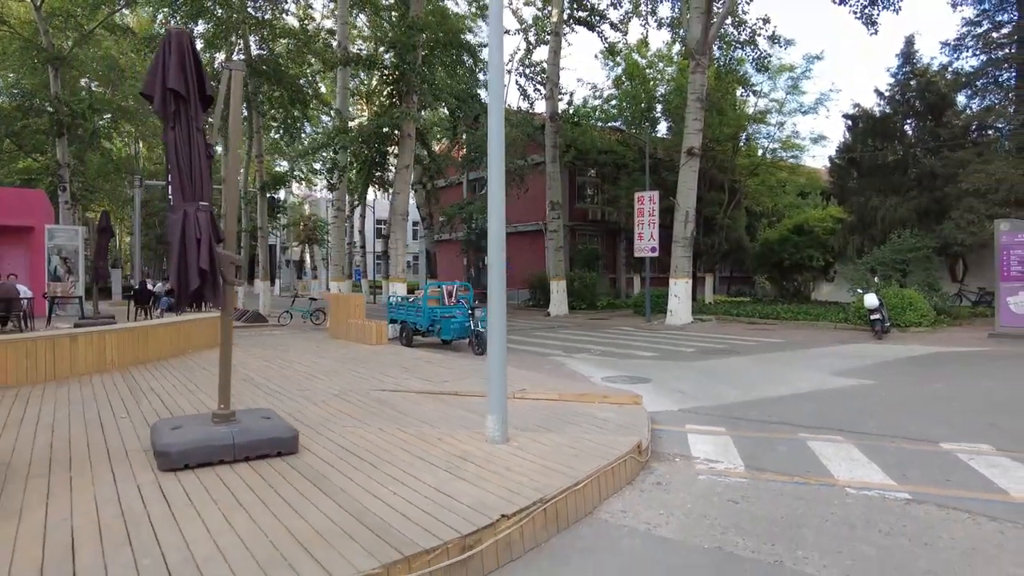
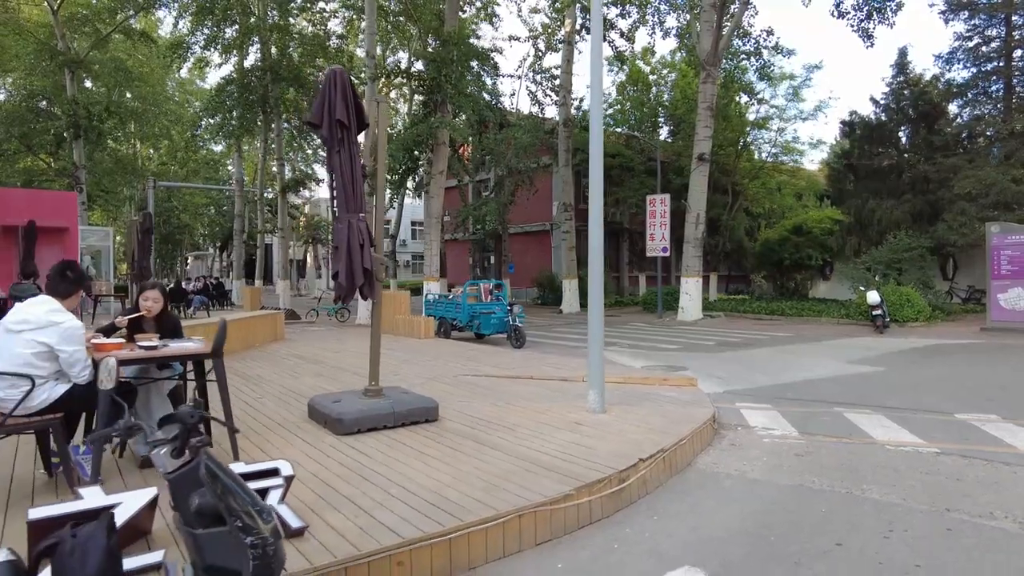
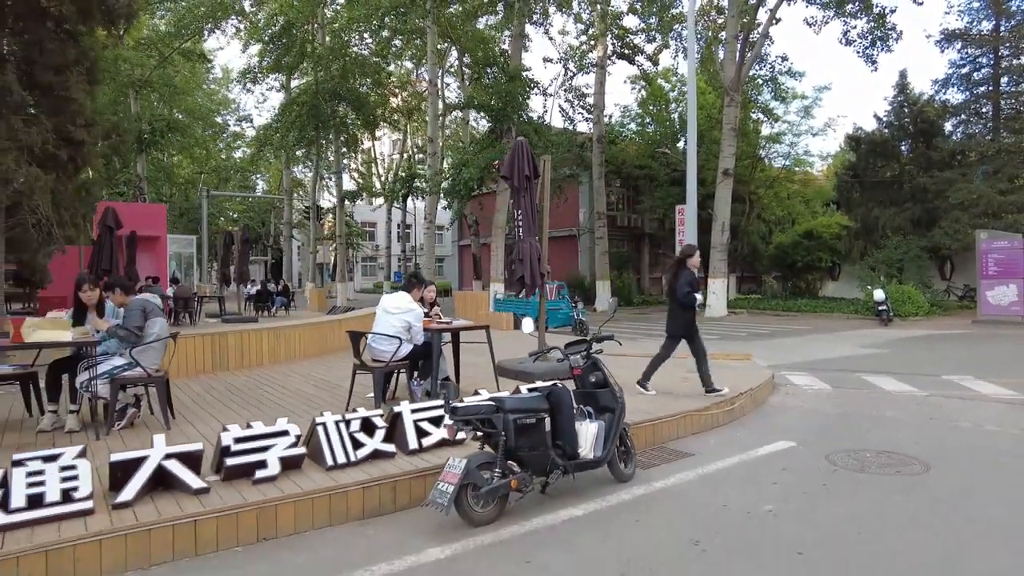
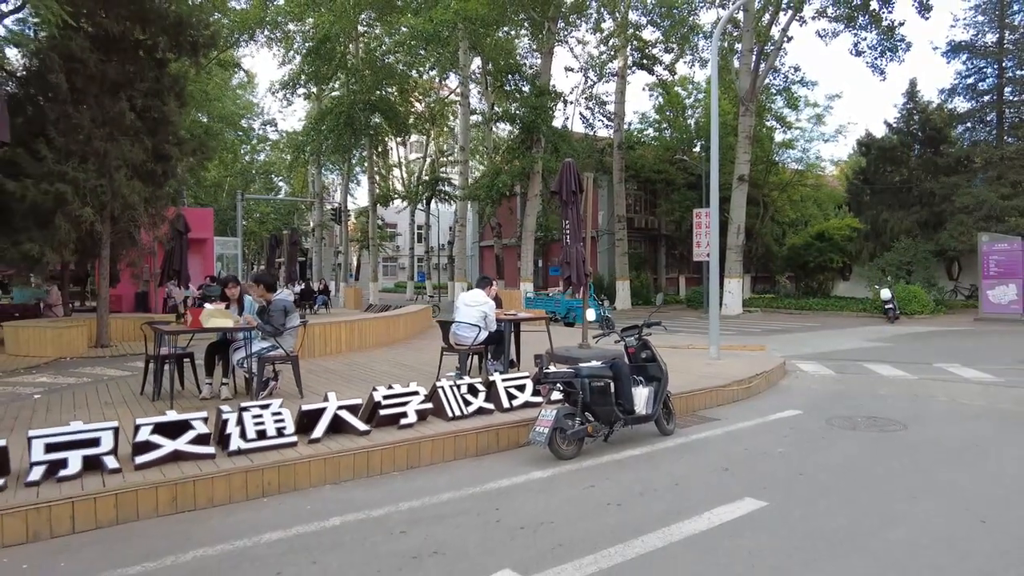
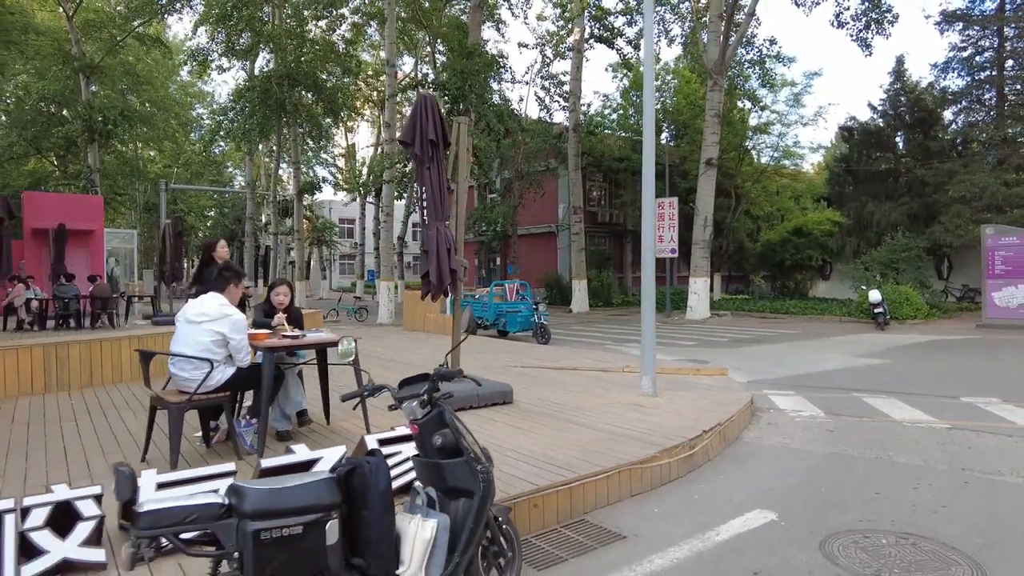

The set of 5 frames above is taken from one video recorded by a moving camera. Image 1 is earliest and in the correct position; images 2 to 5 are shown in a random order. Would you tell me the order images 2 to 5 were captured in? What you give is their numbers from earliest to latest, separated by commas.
2, 5, 3, 4
